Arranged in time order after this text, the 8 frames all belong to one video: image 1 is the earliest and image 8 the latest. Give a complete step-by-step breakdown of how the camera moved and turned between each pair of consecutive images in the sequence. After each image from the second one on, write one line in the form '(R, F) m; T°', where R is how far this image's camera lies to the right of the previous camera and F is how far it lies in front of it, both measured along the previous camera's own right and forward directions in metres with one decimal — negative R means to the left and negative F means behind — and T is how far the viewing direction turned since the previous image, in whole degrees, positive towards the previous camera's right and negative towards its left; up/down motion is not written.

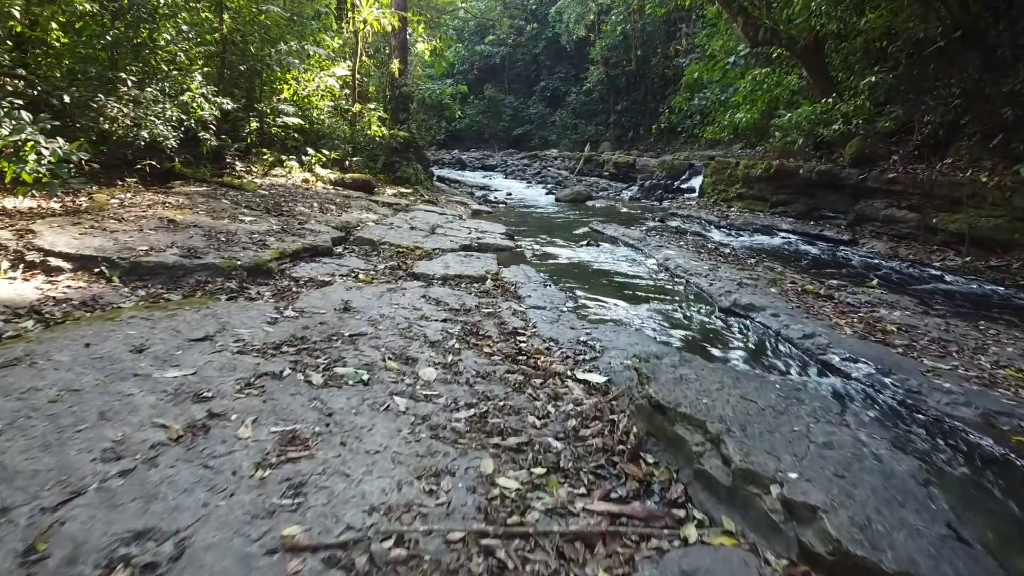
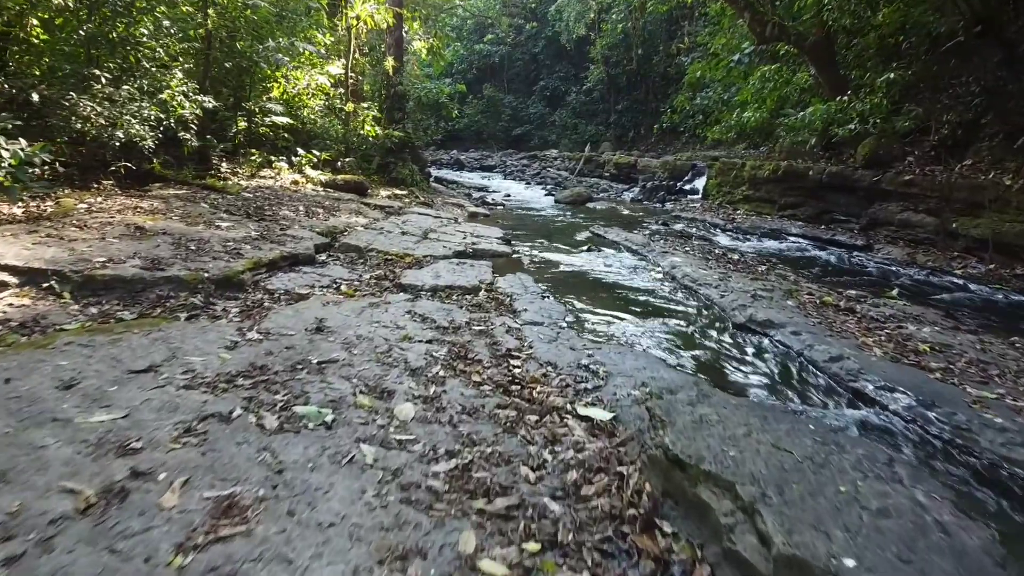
(0.0, +0.3) m; 0°
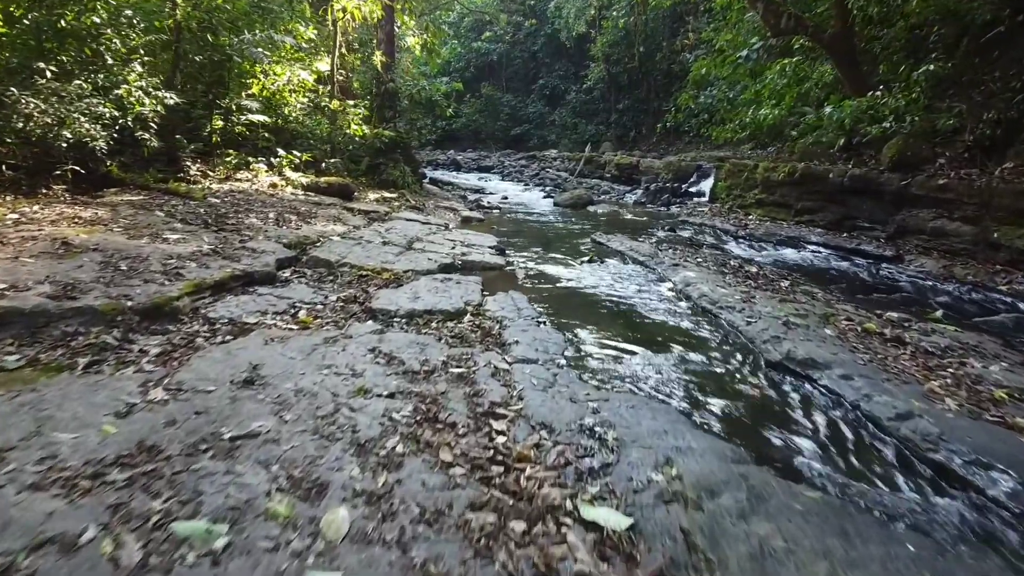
(0.0, +0.6) m; 0°
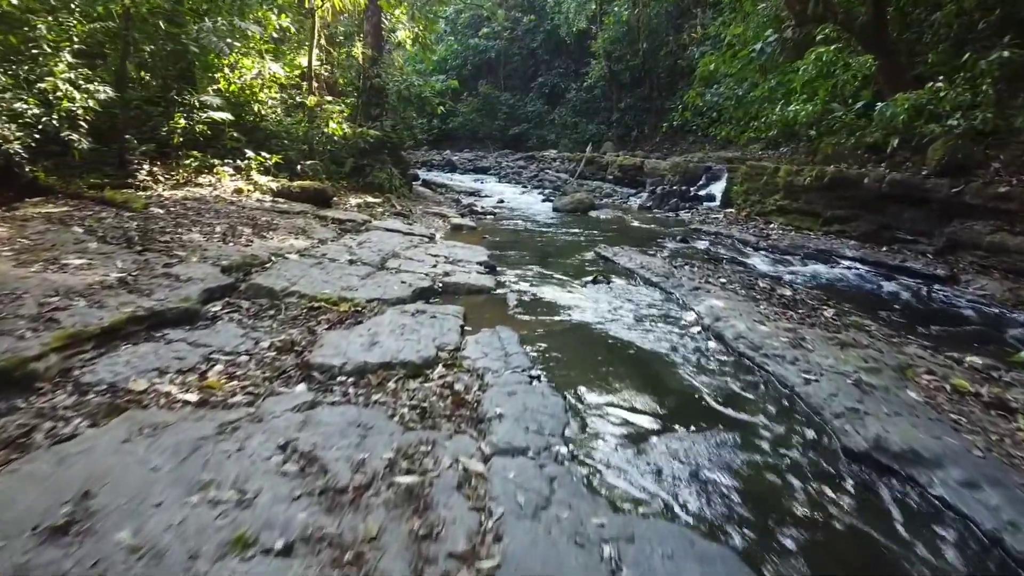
(+0.1, +0.8) m; 0°
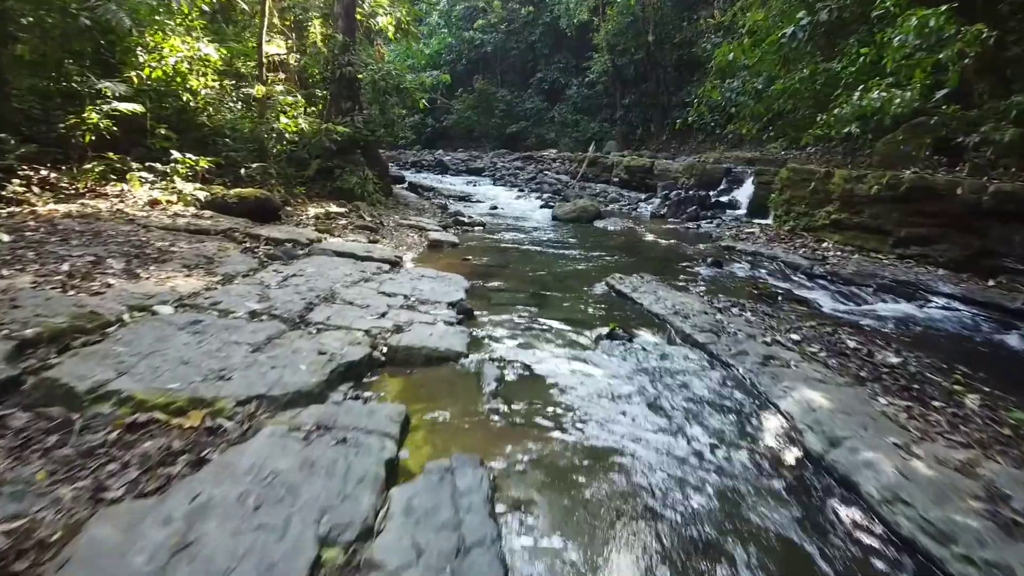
(+0.1, +1.5) m; 0°
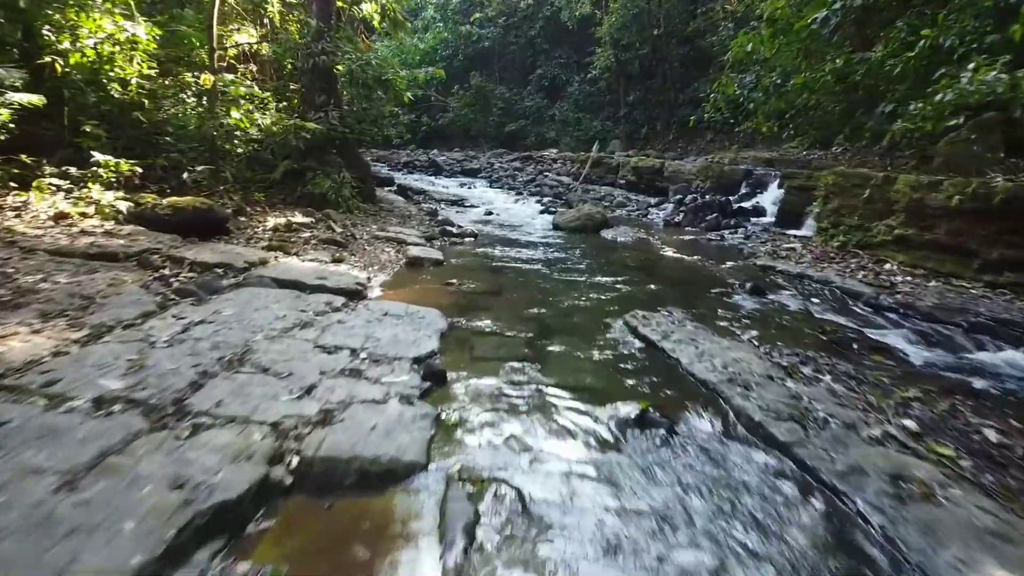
(0.0, +1.0) m; 0°
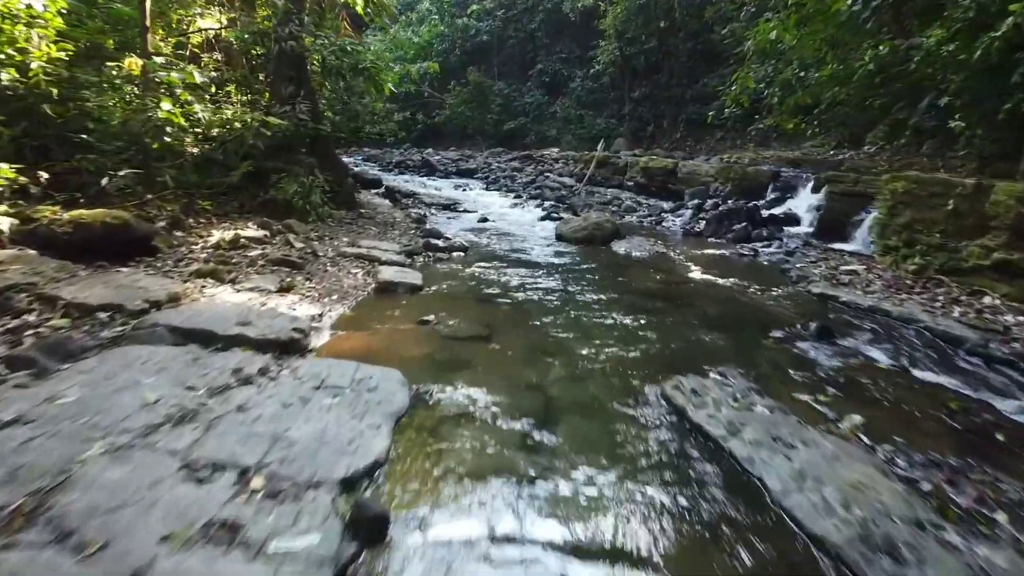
(0.0, +1.0) m; 0°
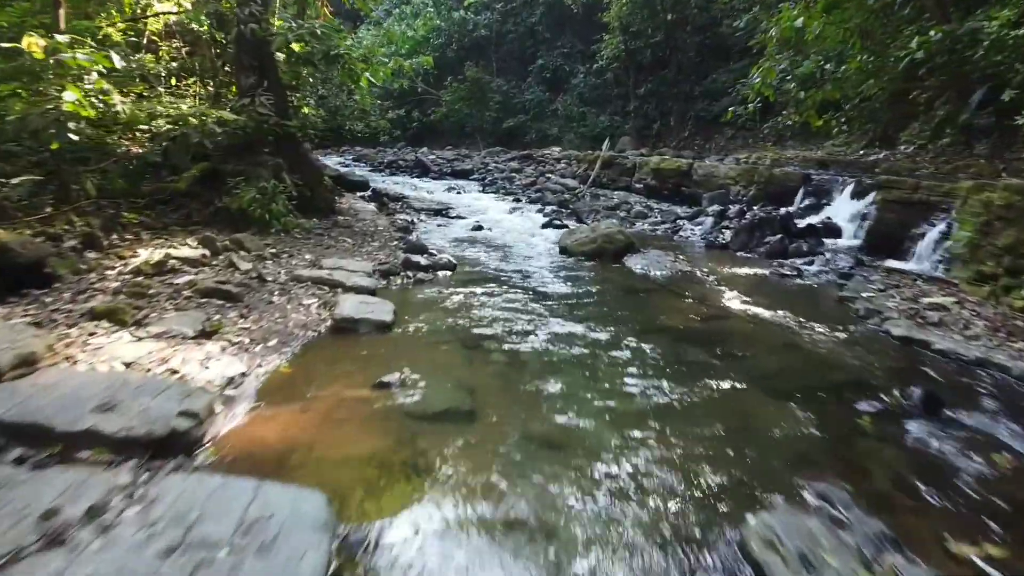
(0.0, +0.9) m; 0°
